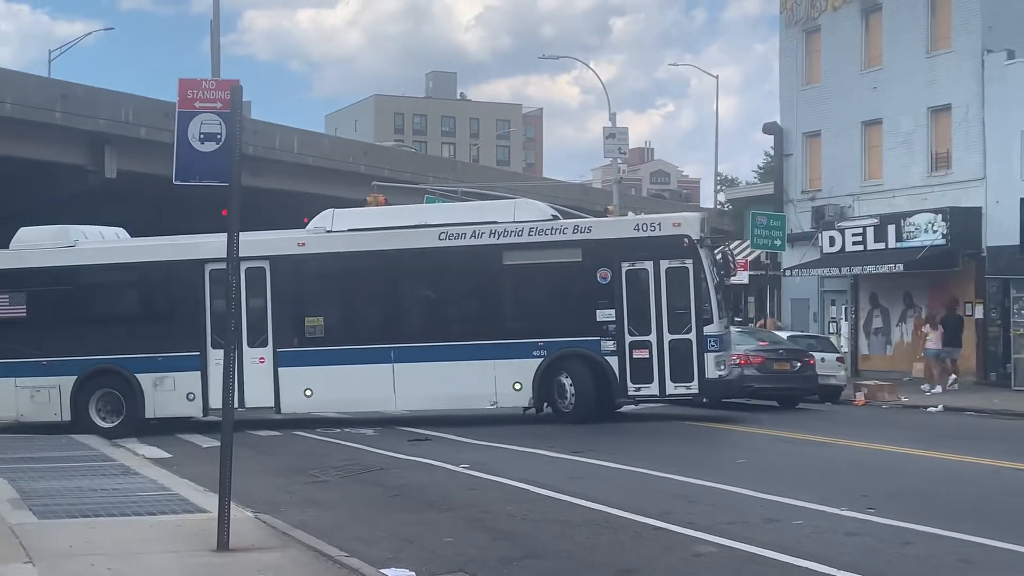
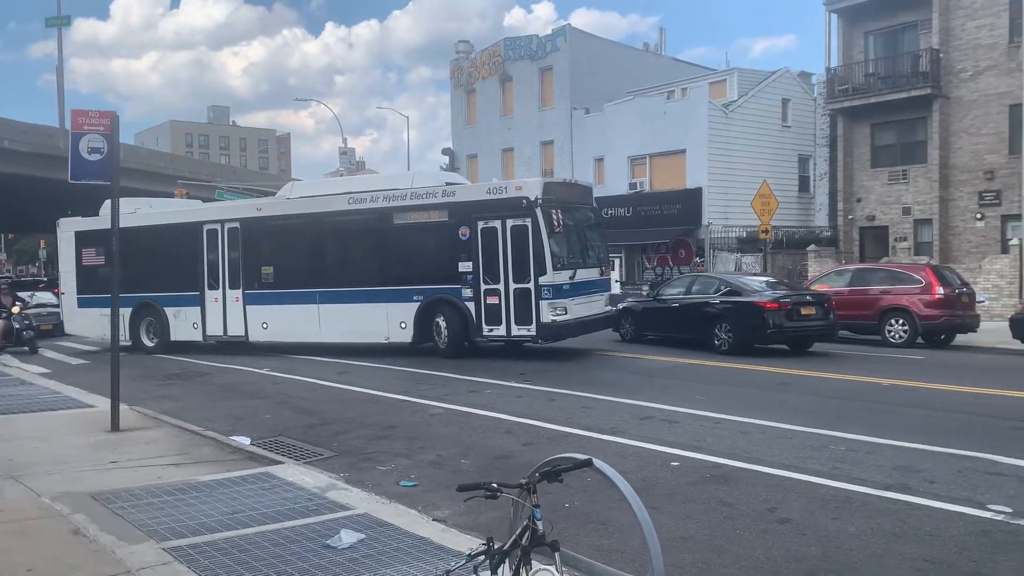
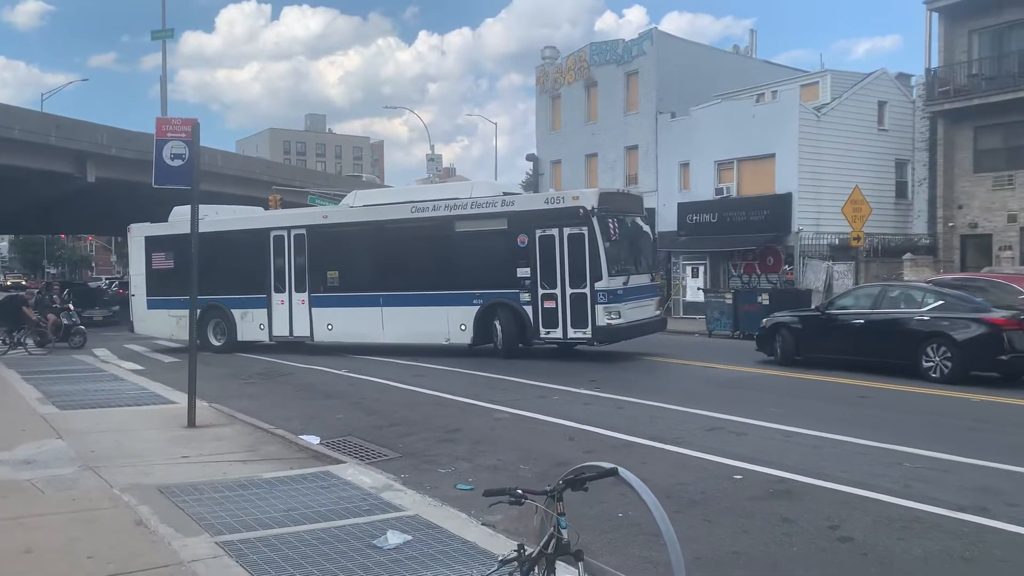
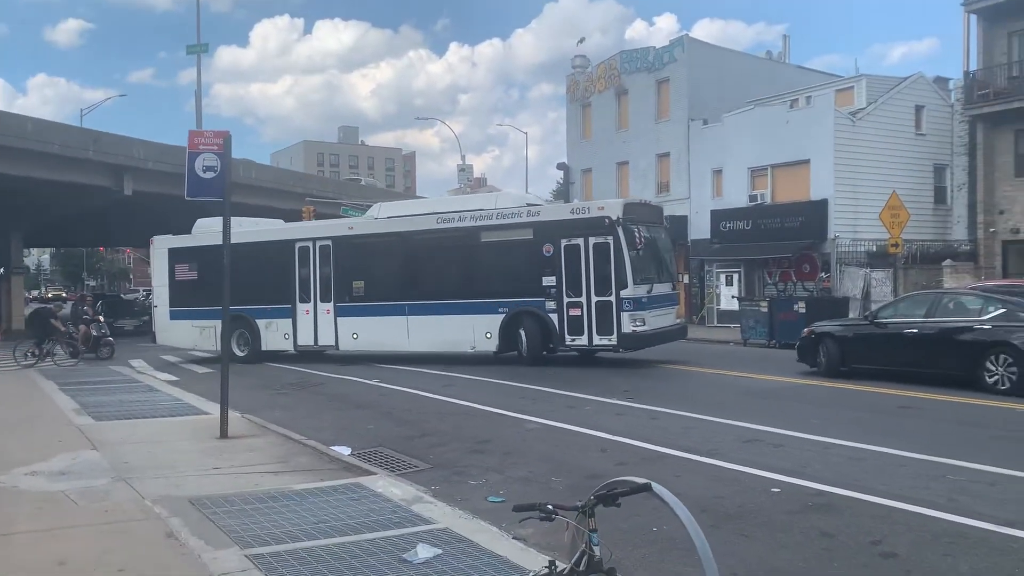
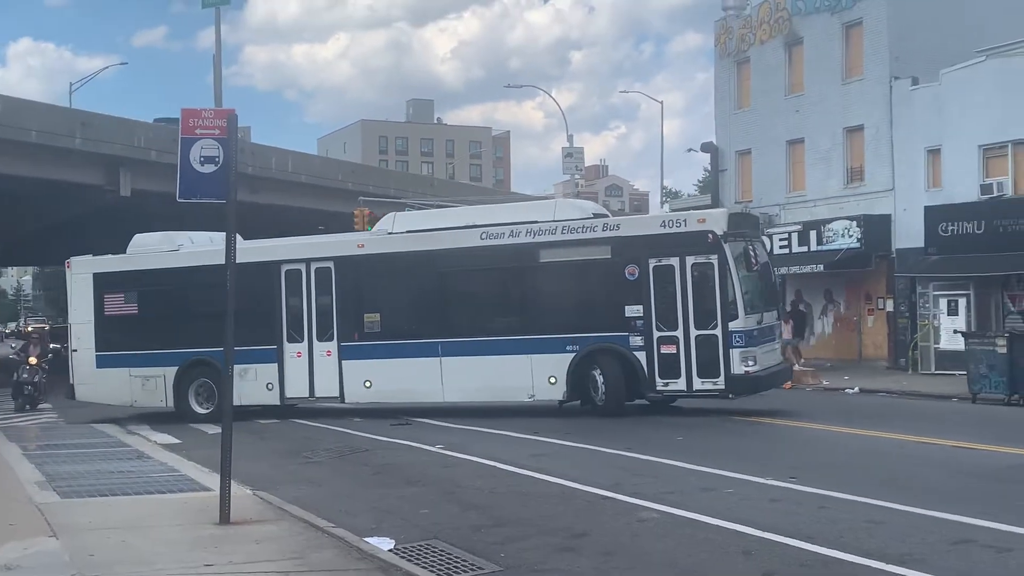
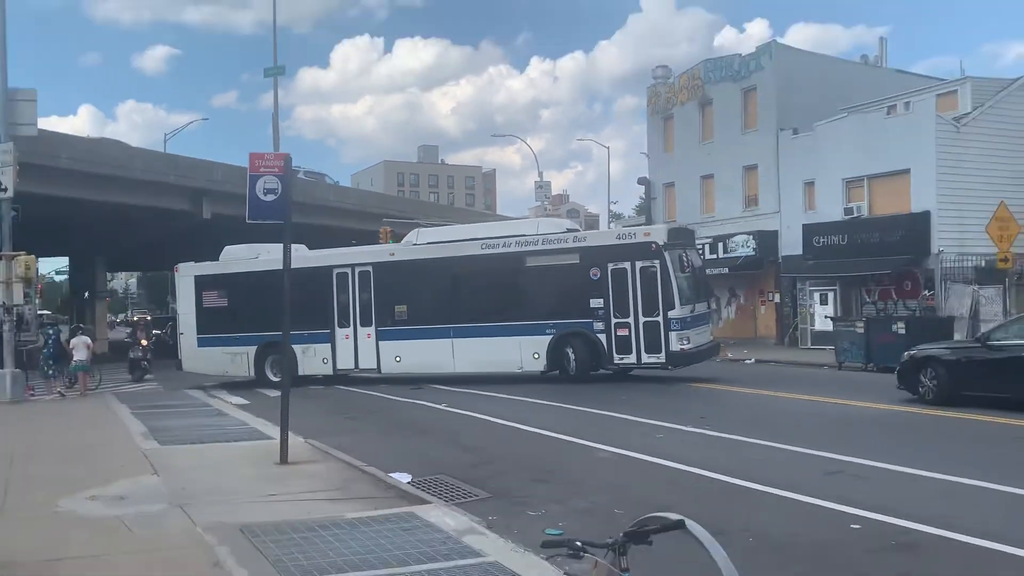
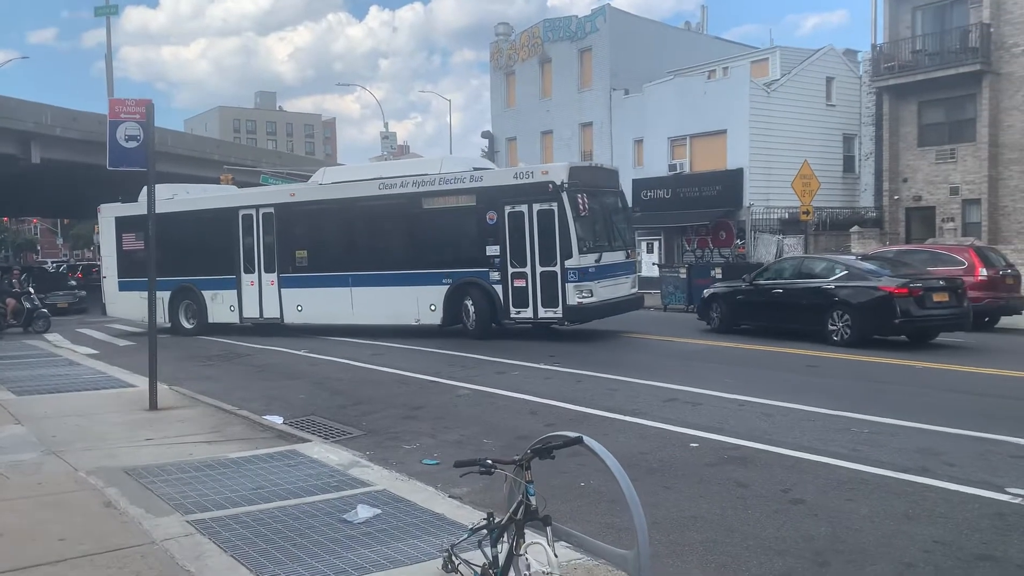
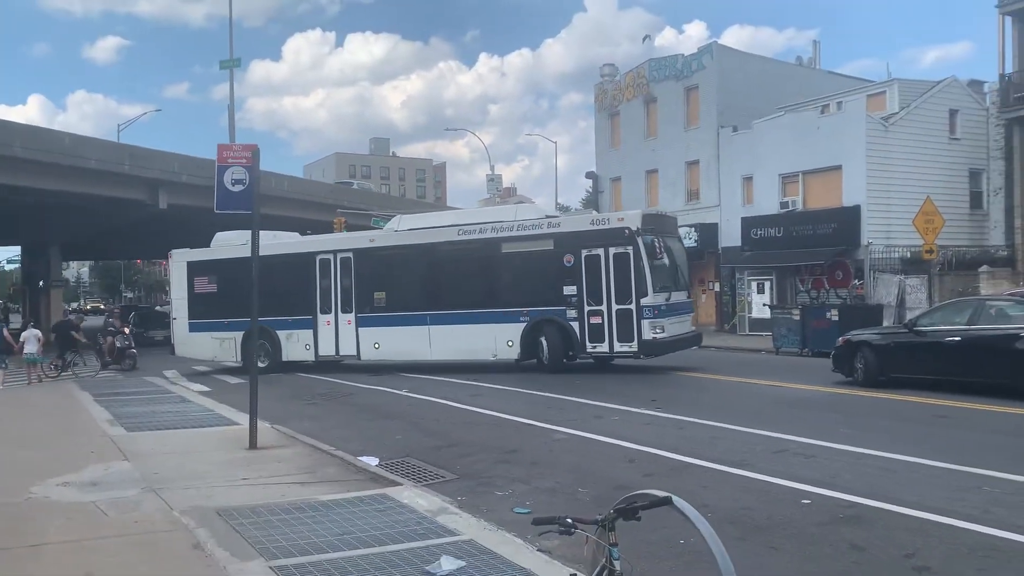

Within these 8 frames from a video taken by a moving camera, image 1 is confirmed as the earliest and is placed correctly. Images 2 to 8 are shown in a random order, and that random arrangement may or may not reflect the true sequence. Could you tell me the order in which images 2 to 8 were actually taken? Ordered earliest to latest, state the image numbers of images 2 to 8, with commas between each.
5, 6, 8, 4, 3, 7, 2
